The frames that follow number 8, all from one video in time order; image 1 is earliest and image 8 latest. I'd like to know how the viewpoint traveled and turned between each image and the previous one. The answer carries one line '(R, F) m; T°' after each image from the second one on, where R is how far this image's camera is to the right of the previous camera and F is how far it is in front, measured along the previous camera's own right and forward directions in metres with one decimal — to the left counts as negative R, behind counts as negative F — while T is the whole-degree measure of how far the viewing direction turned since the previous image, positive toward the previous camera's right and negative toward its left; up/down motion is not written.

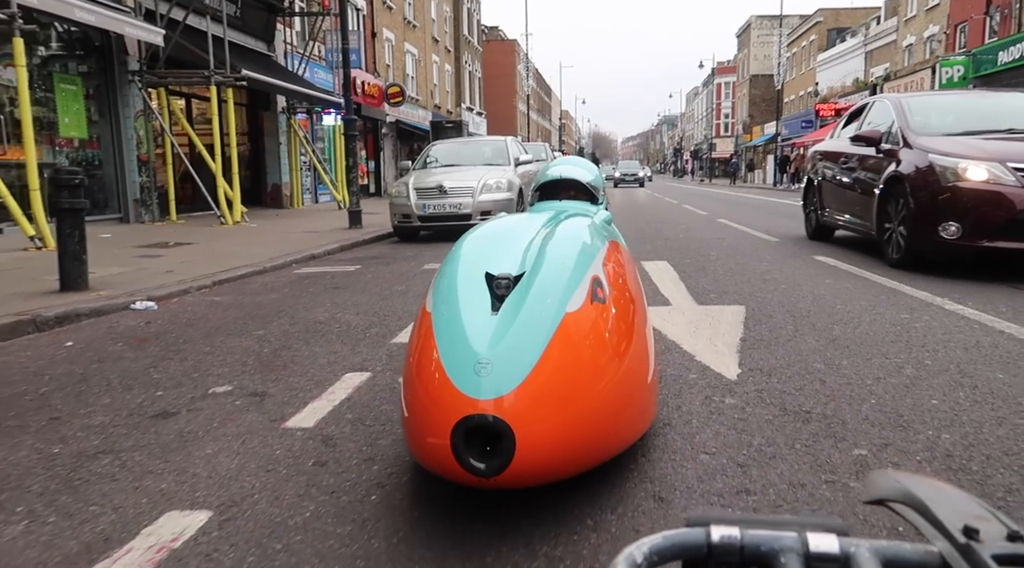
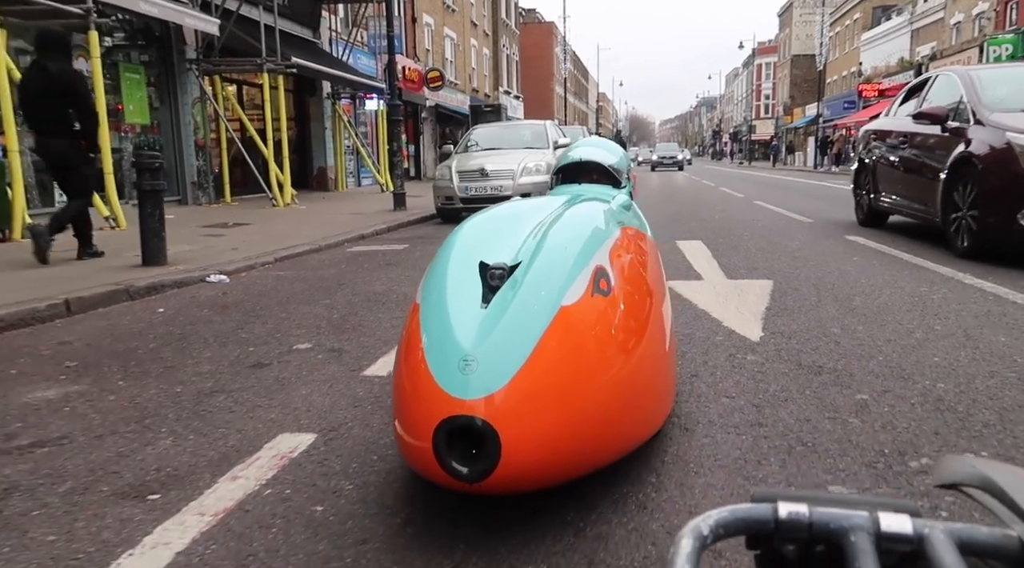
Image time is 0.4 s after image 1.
(-0.1, -0.5) m; -3°
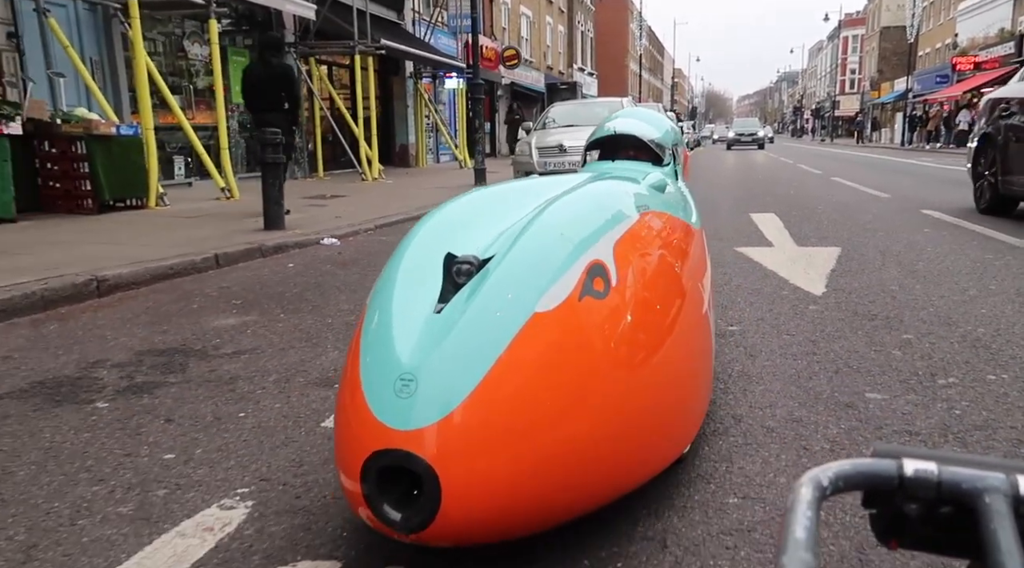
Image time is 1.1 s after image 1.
(-0.1, -0.7) m; -5°
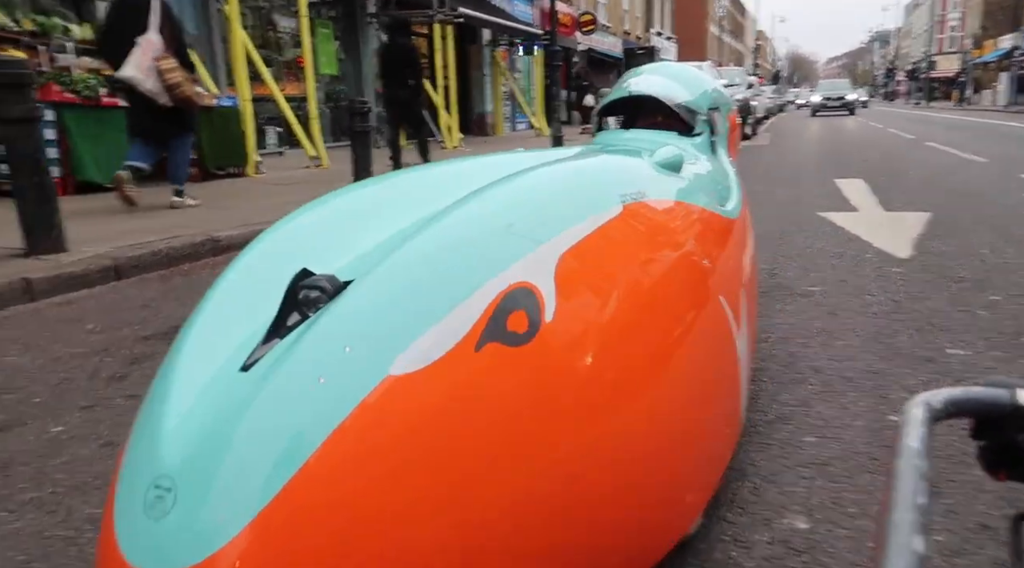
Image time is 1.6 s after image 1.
(-0.1, -0.2) m; -6°
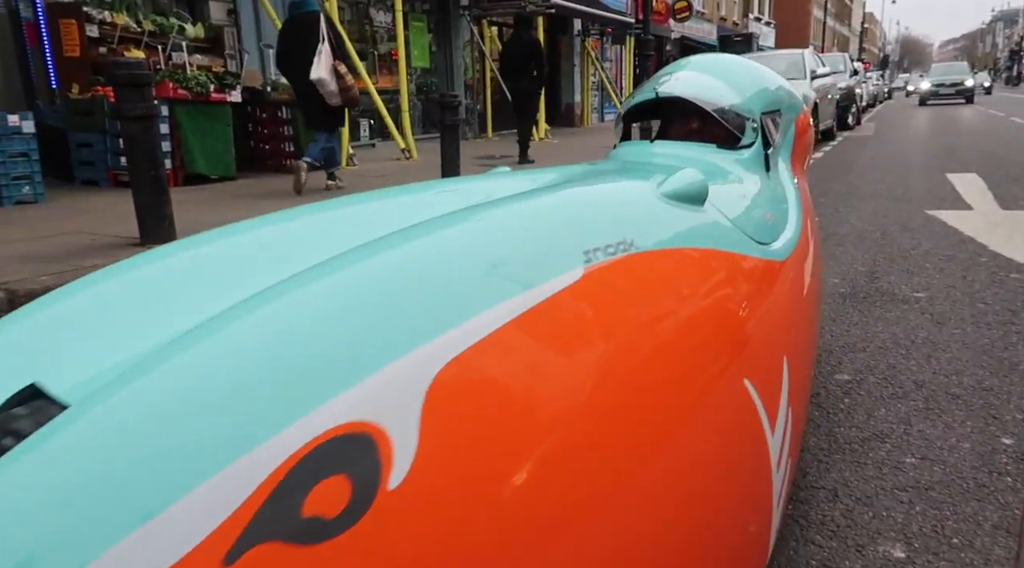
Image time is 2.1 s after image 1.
(0.0, 0.0) m; -7°
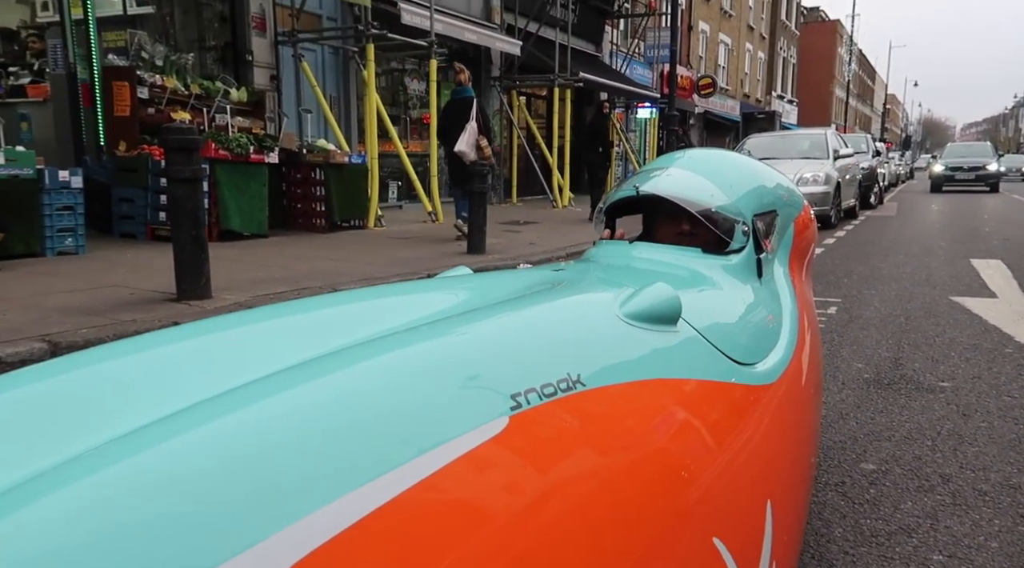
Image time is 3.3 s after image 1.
(-0.1, -0.1) m; -1°
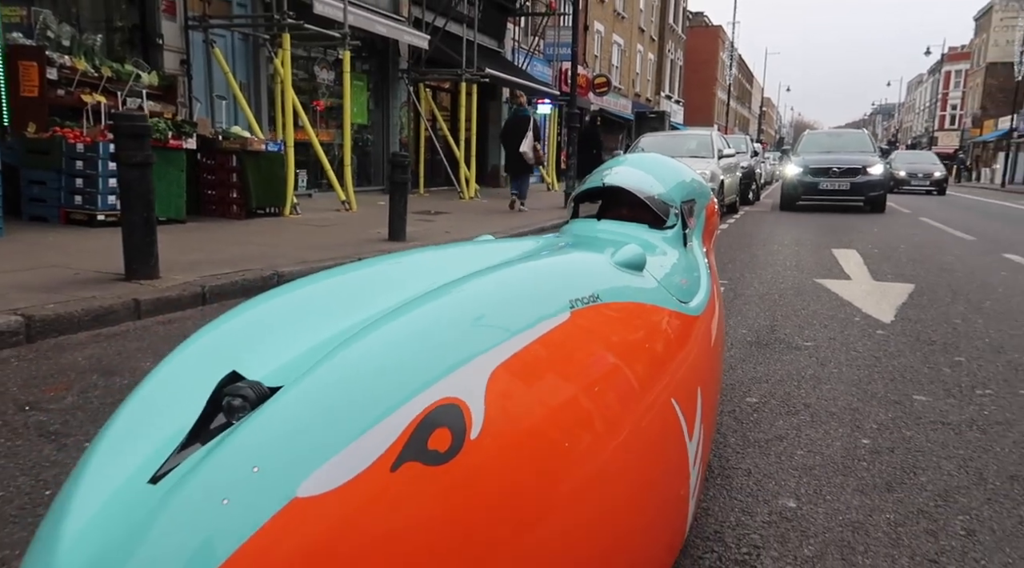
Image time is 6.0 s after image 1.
(-0.4, -0.7) m; +8°
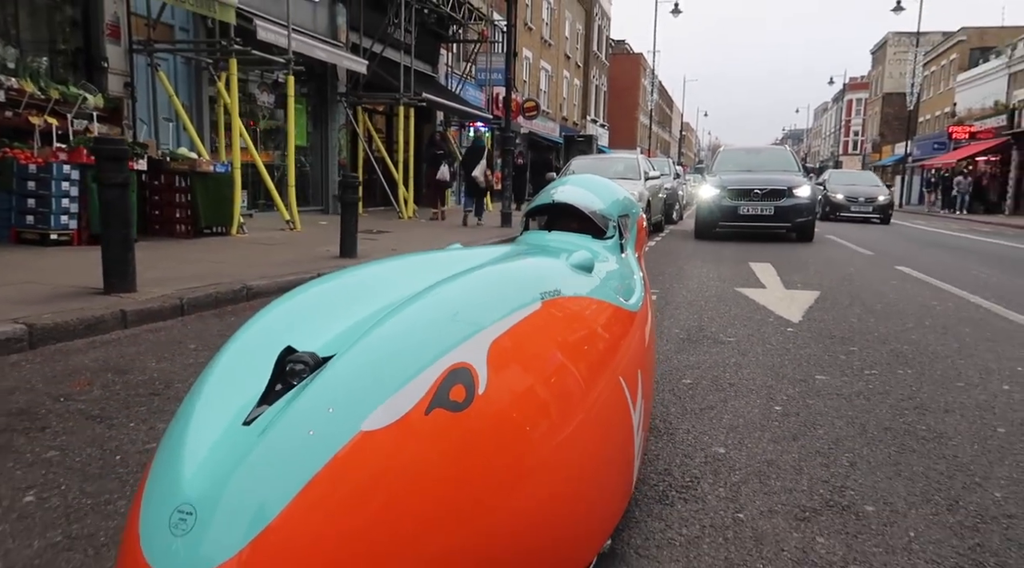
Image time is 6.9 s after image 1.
(-0.3, -0.7) m; +5°
